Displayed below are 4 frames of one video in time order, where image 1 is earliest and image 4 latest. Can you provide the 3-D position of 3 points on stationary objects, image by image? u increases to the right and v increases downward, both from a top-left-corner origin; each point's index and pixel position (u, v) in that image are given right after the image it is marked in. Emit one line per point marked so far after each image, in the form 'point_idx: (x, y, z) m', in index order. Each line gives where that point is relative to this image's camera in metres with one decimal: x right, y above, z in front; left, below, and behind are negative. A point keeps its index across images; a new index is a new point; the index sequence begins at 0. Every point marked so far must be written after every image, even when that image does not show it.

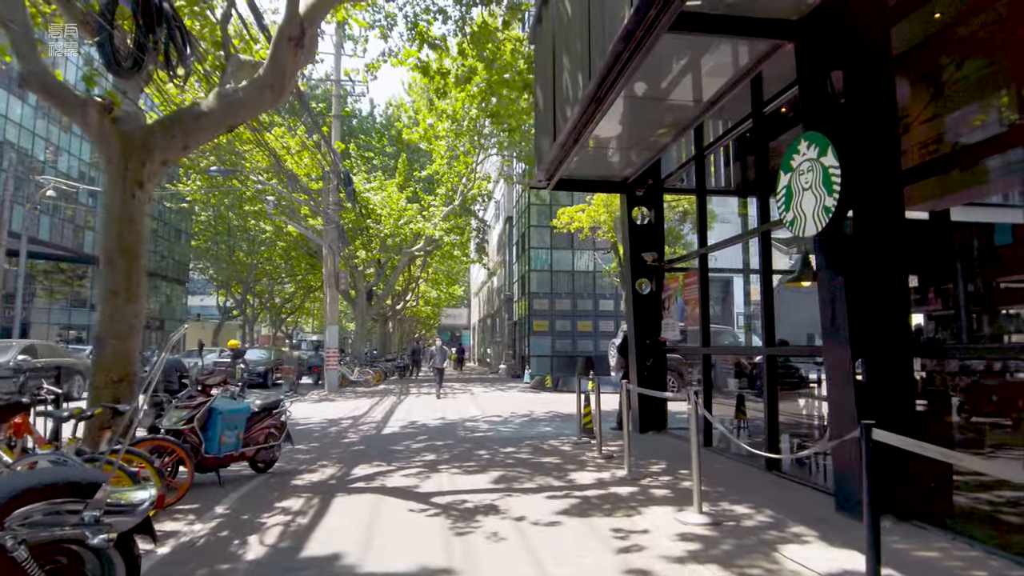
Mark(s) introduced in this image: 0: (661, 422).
0: (+2.2, -2.0, +10.5) m
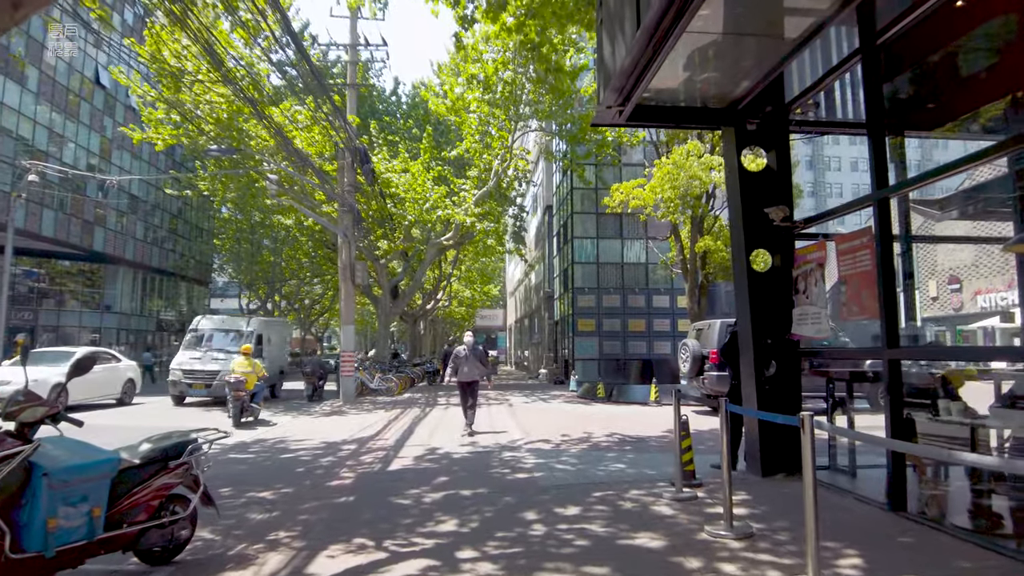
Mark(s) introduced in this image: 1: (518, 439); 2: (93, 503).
0: (+2.8, -1.7, +7.0) m
1: (+0.1, -2.2, +10.2) m
2: (-2.3, -1.2, +3.9) m
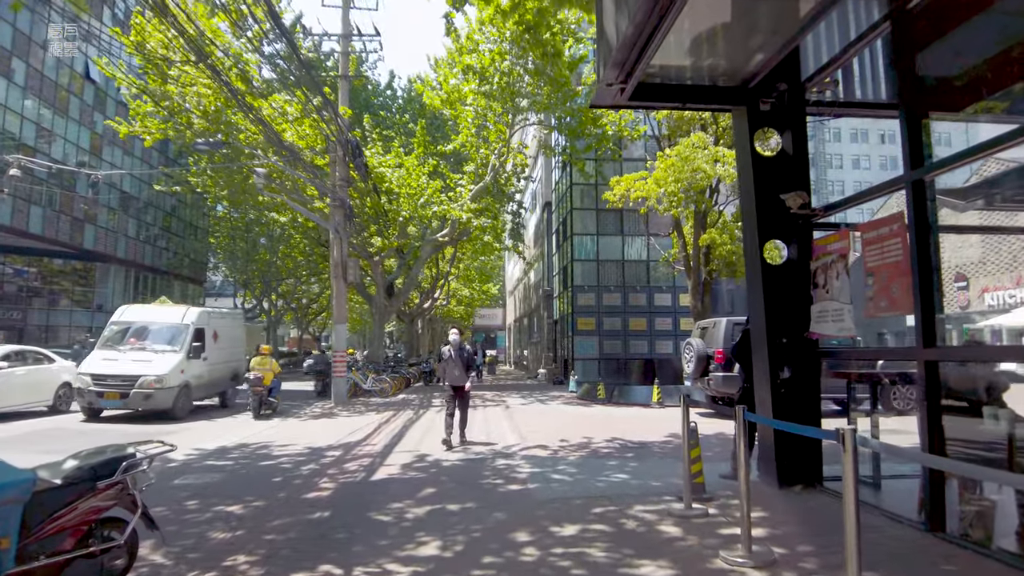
0: (+2.7, -1.7, +6.4) m
1: (0.0, -2.1, +9.6) m
2: (-2.4, -1.1, +3.2) m
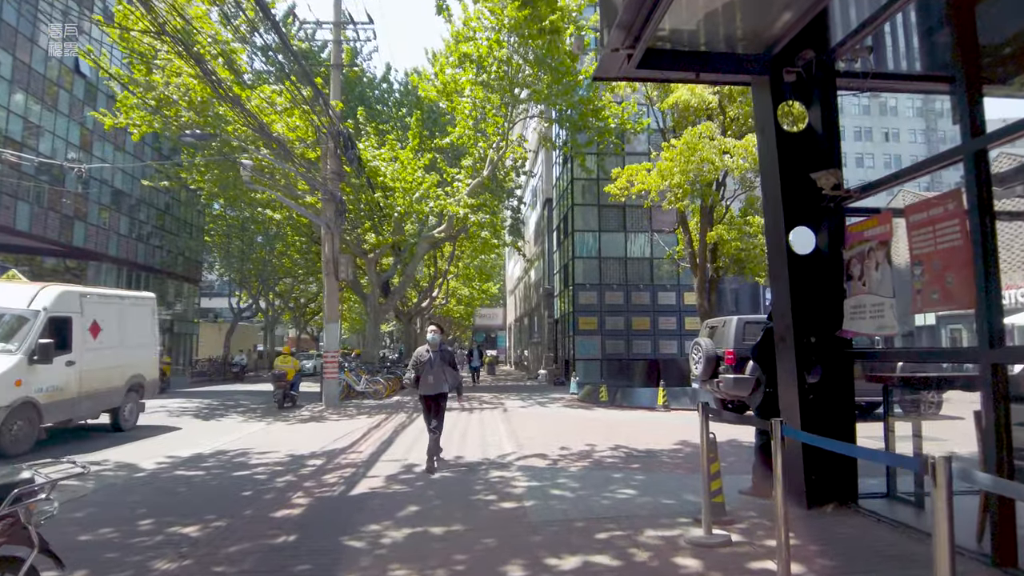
0: (+2.7, -1.6, +5.7) m
1: (0.0, -2.1, +8.9) m
2: (-2.4, -1.1, +2.5) m
